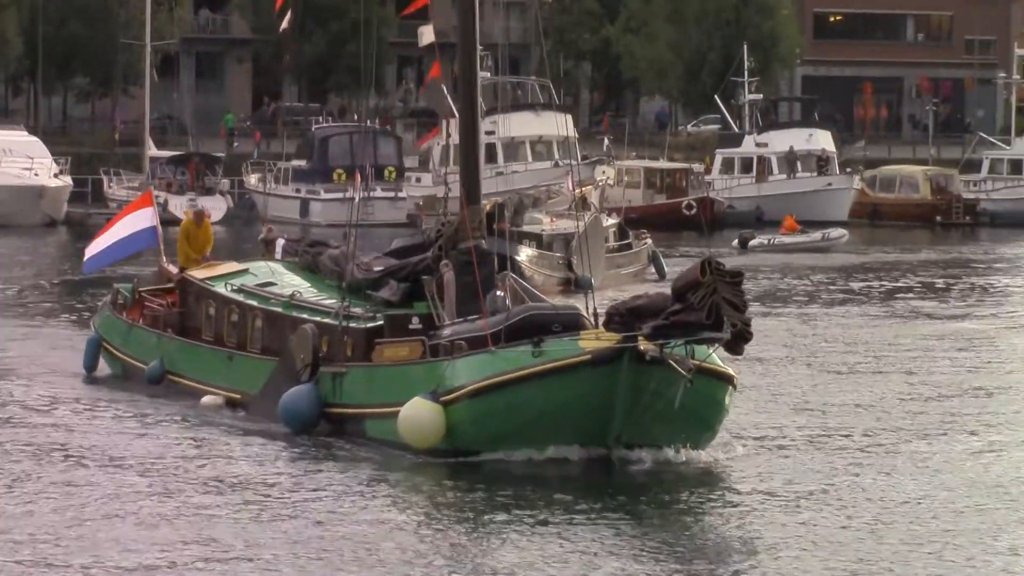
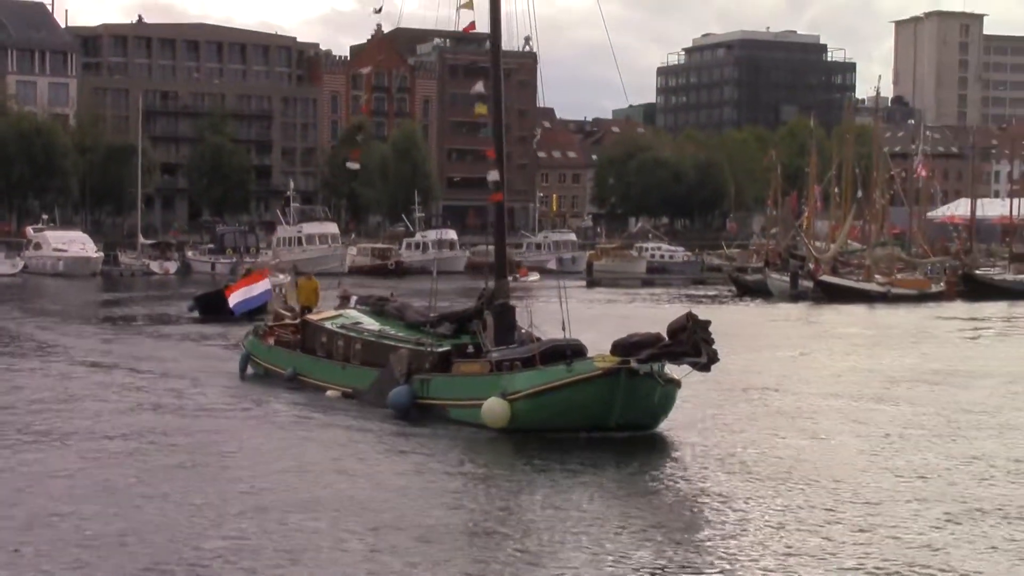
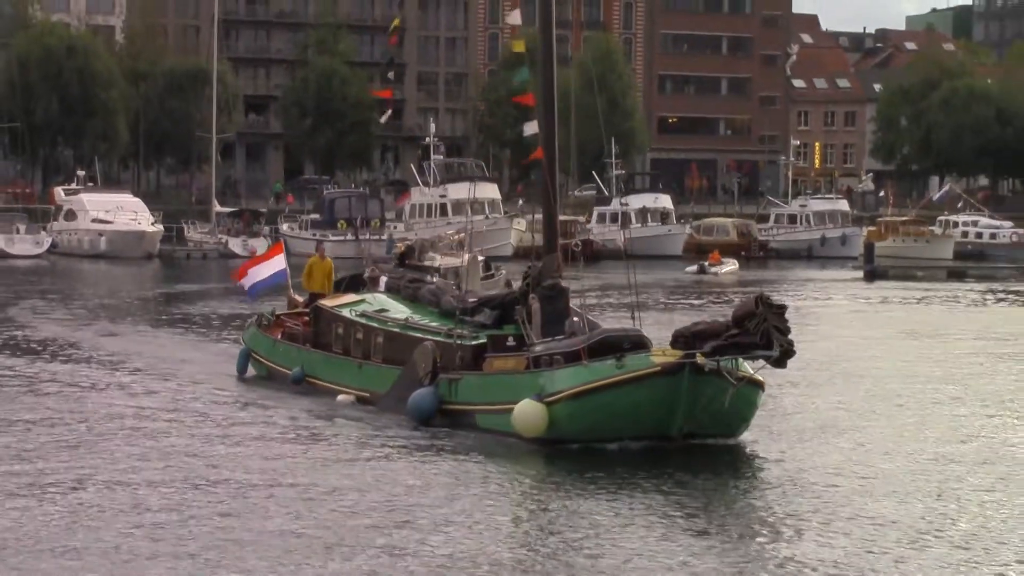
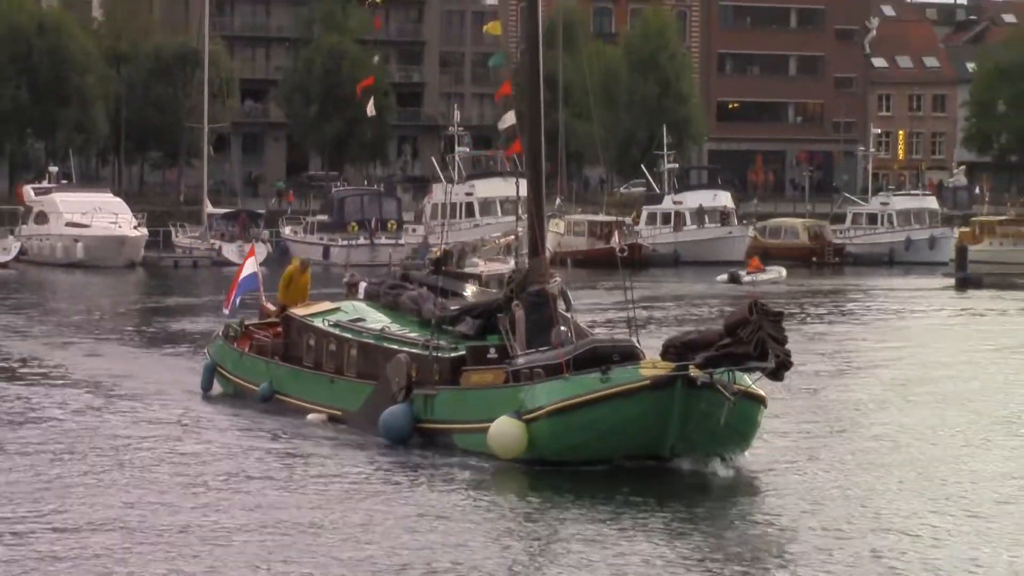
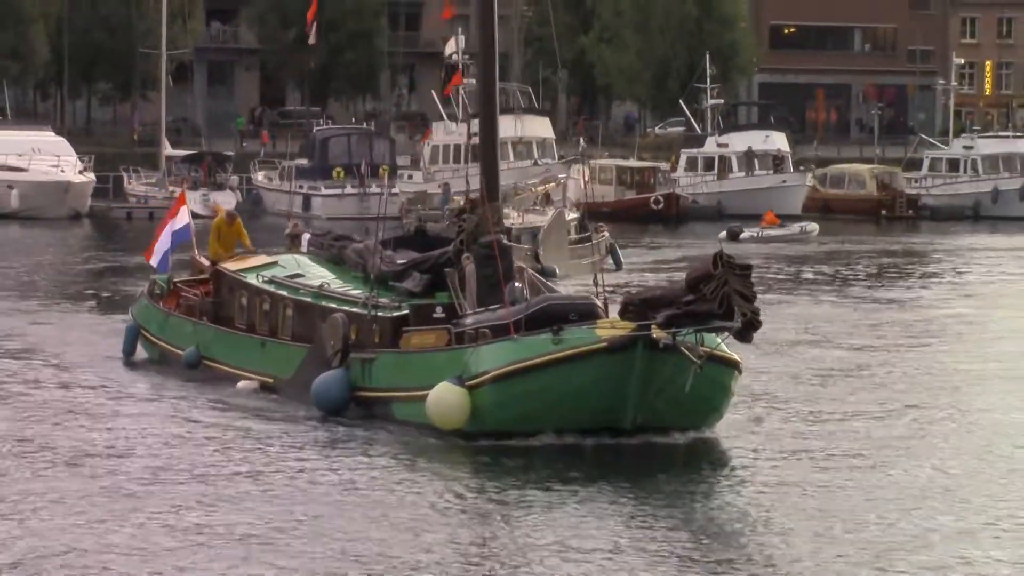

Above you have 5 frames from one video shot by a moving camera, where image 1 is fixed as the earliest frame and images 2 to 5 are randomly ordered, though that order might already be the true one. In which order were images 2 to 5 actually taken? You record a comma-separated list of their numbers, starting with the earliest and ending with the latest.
5, 4, 3, 2
